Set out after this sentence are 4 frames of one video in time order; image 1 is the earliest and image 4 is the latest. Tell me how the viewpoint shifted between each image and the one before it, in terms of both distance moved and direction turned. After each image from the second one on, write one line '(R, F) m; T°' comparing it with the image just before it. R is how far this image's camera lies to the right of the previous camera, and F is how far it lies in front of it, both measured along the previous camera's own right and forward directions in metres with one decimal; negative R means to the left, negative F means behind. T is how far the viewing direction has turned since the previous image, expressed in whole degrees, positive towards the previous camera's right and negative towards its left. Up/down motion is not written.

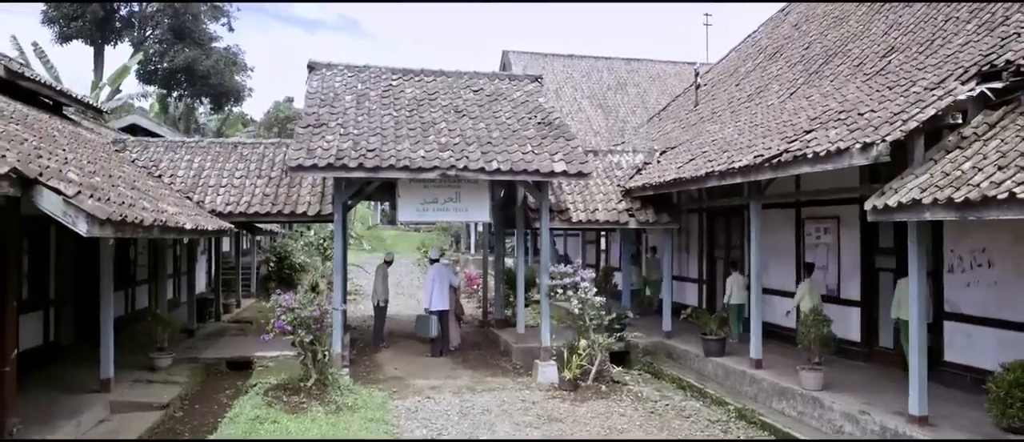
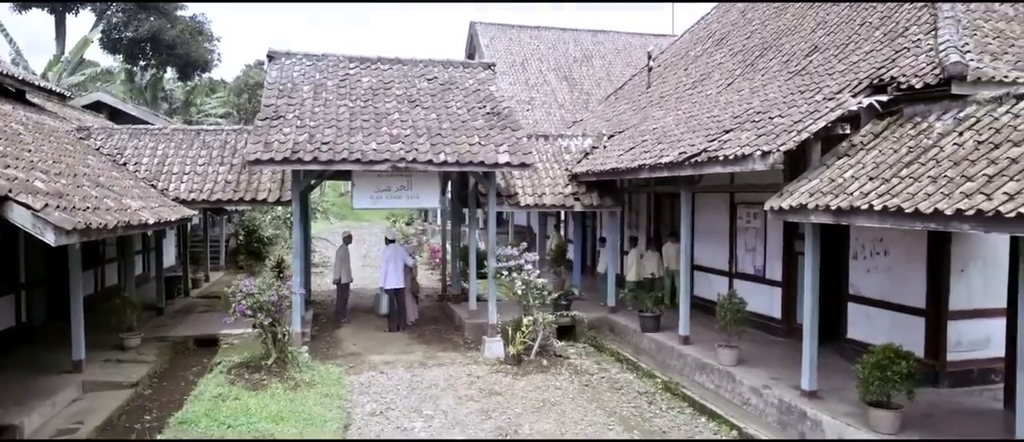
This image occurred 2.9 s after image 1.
(+0.4, -0.7) m; +2°
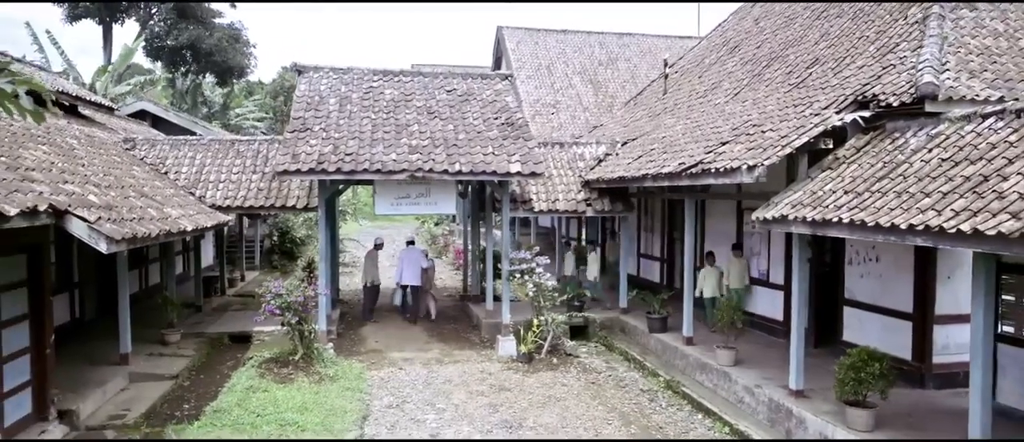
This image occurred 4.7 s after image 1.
(+0.3, -0.6) m; -3°
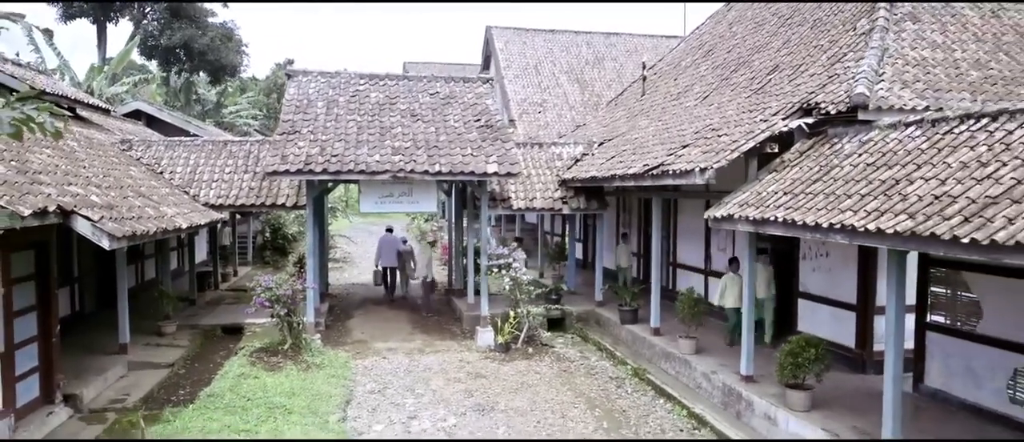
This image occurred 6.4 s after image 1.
(+0.3, -0.6) m; 0°
